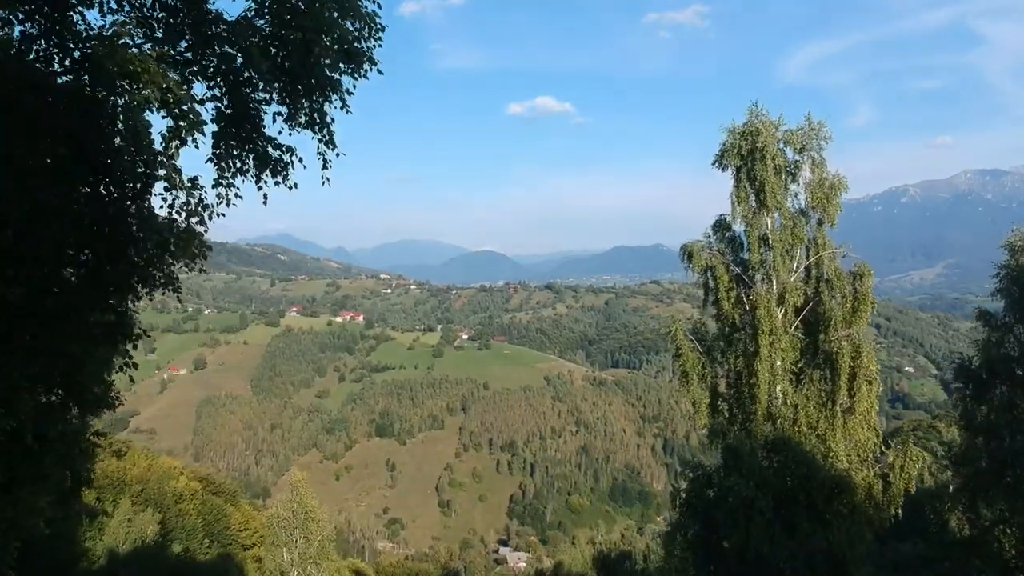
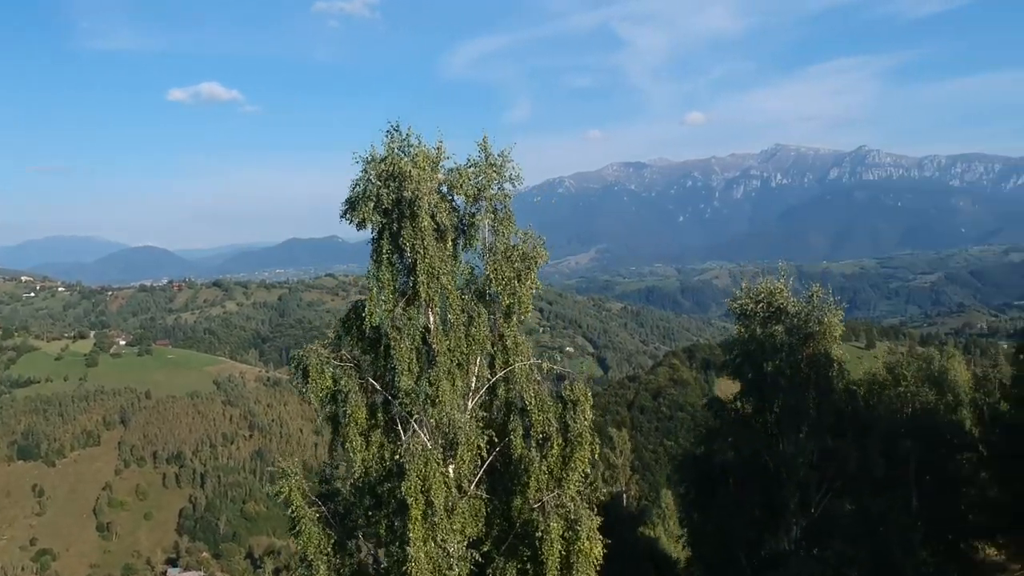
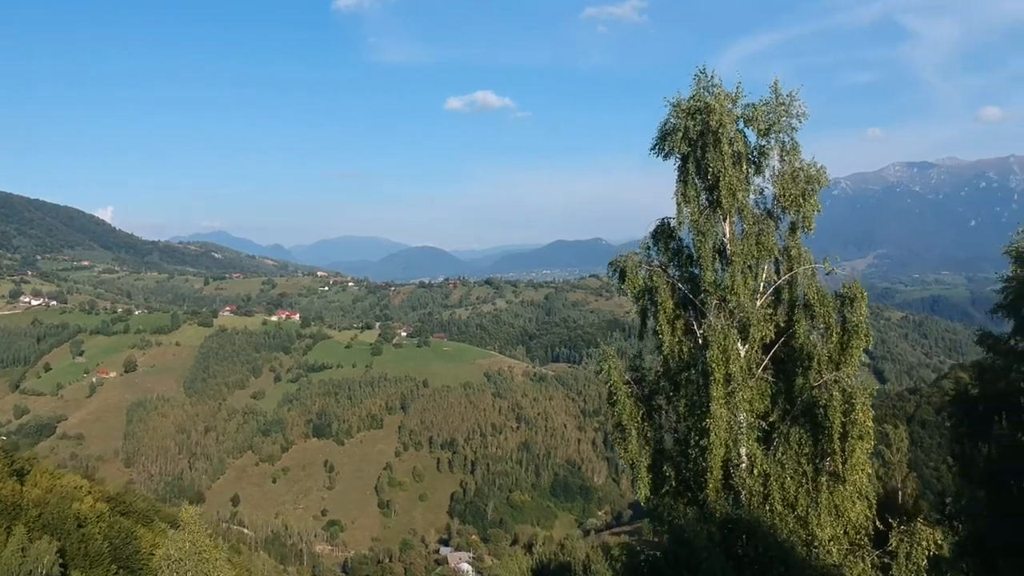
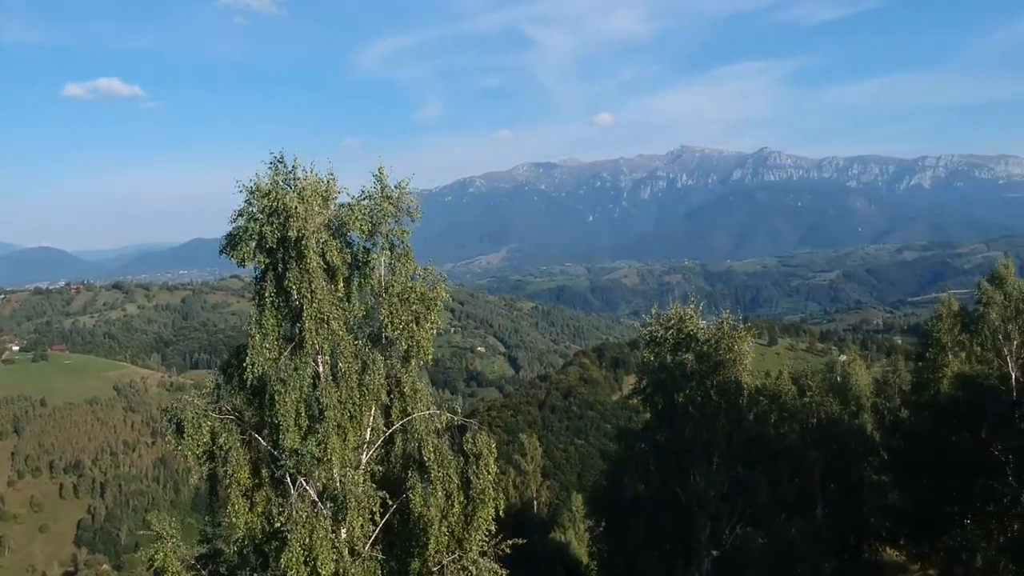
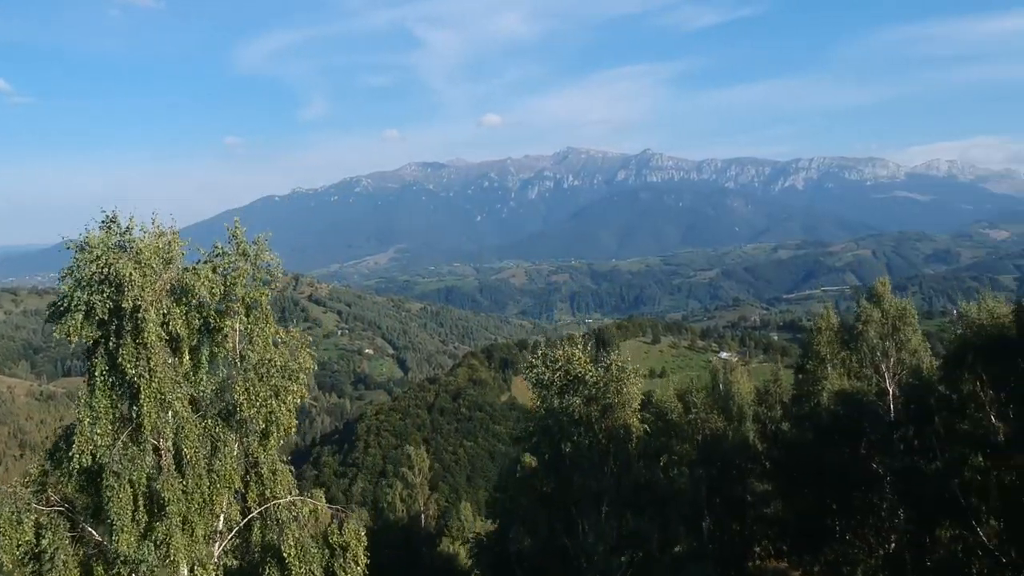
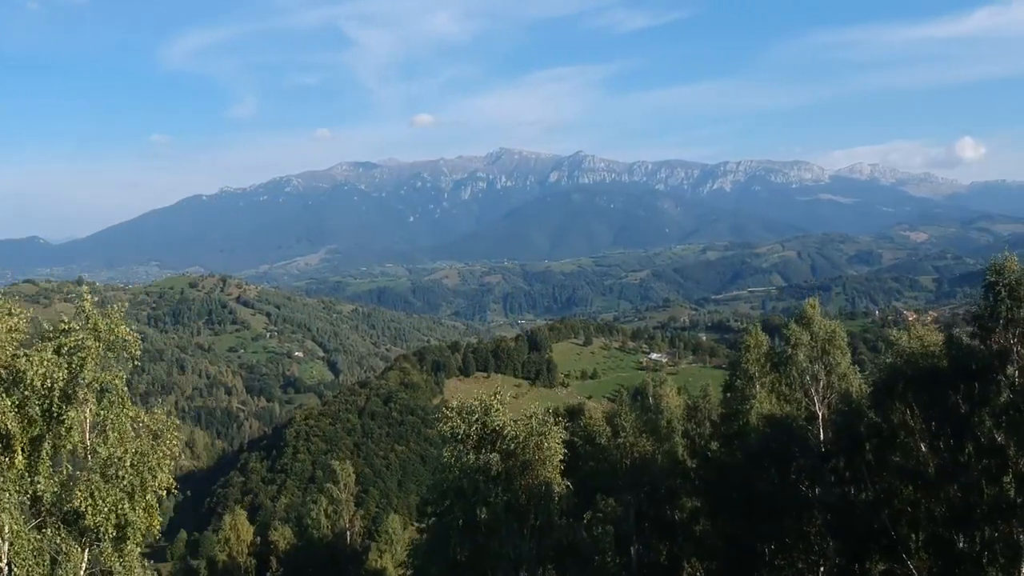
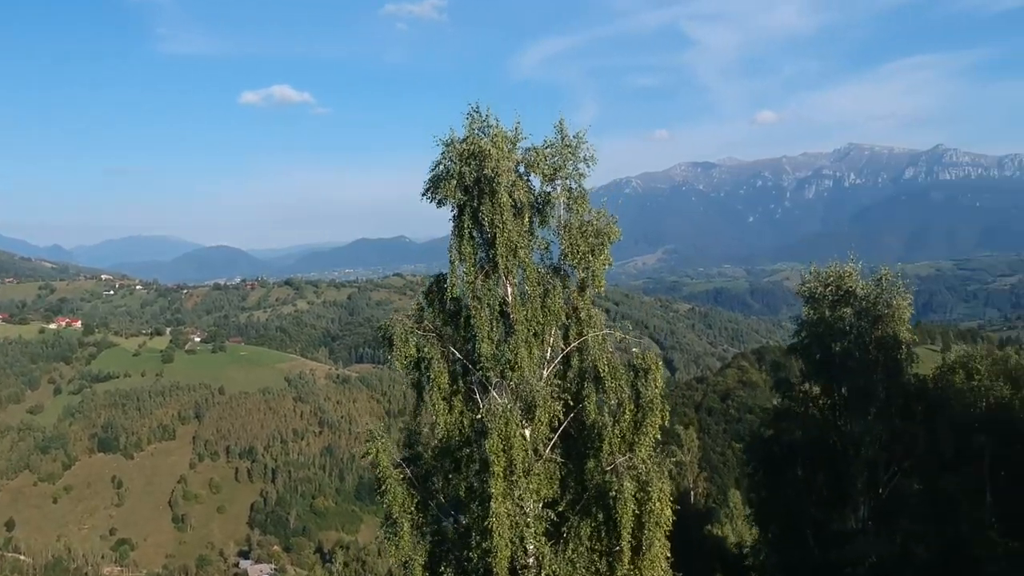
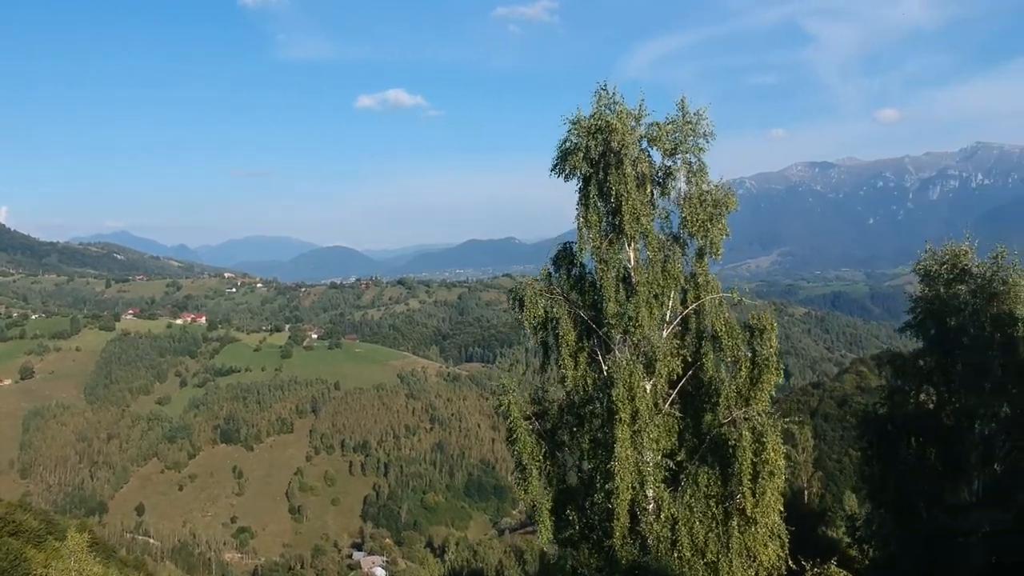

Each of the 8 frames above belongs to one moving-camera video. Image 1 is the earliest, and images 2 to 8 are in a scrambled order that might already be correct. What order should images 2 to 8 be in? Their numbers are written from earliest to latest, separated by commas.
3, 8, 7, 2, 4, 5, 6
